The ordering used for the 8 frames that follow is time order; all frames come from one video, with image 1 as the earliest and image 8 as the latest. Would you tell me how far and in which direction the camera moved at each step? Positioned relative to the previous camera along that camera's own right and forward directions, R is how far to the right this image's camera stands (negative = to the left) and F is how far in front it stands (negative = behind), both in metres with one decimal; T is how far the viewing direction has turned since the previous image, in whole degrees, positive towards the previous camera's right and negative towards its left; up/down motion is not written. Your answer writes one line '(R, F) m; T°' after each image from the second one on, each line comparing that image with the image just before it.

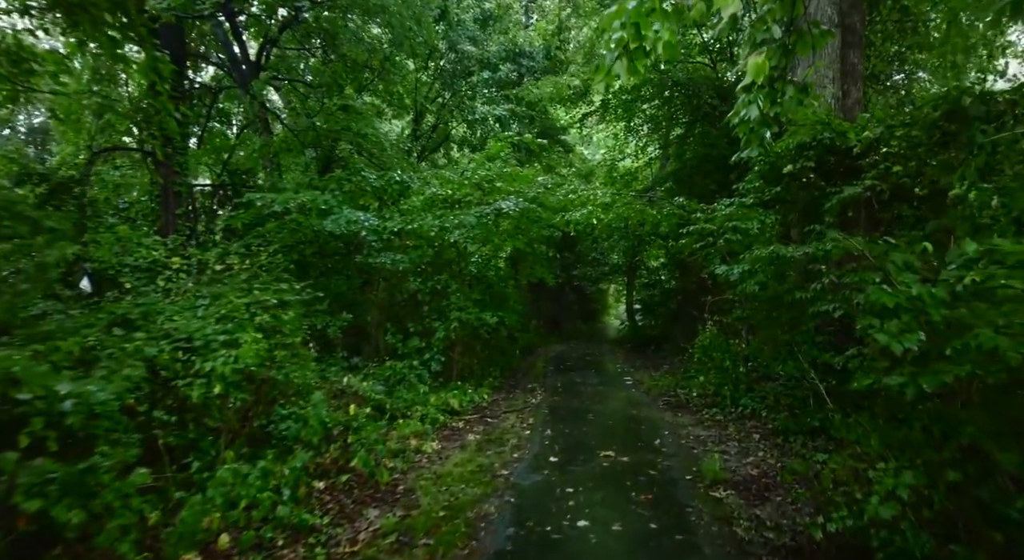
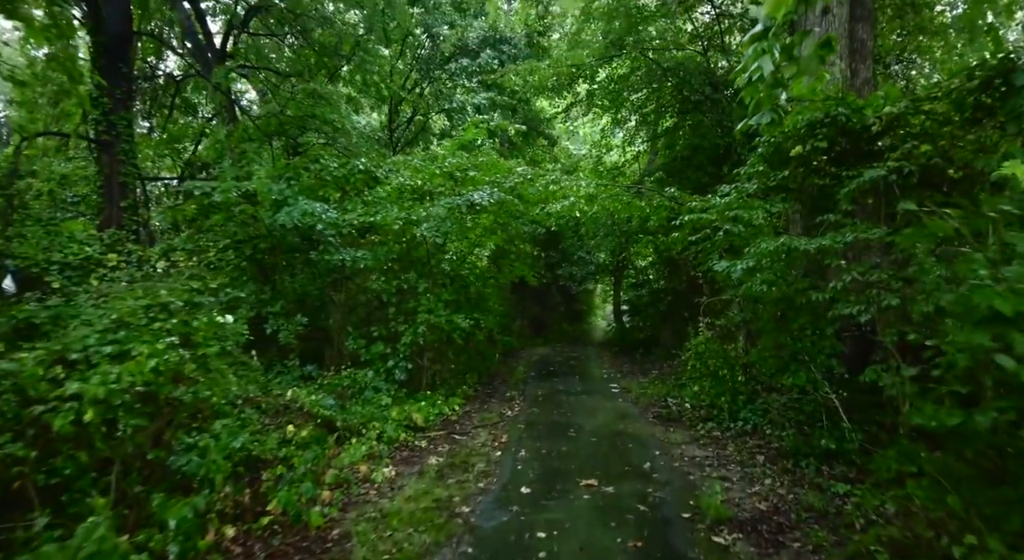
(+0.2, +0.8) m; +1°
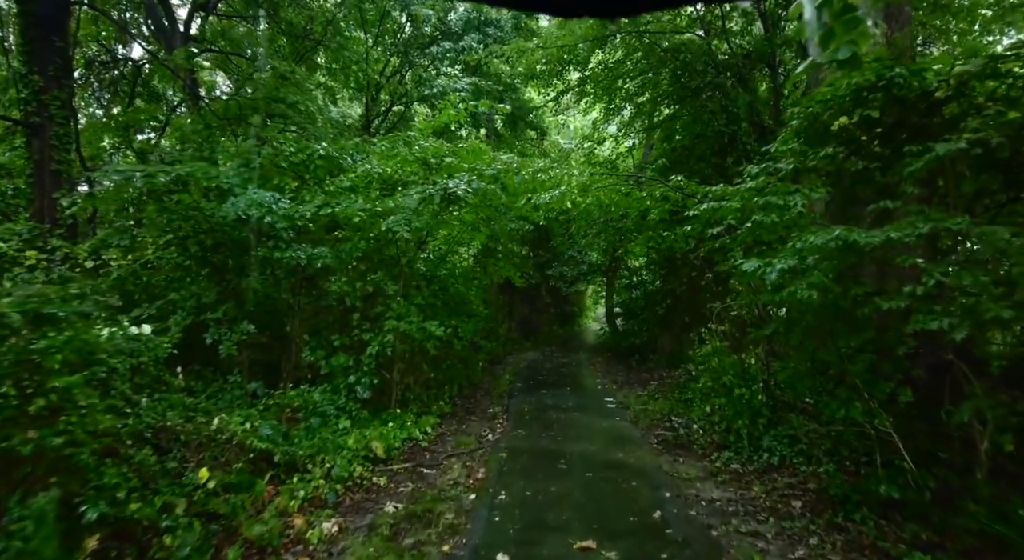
(+0.1, +1.0) m; +1°
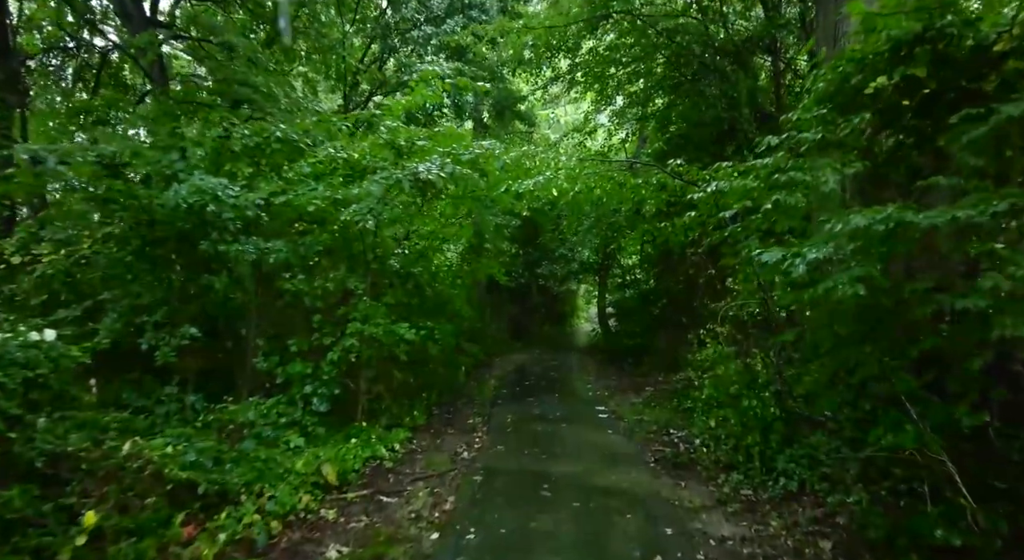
(+0.1, +0.7) m; +1°
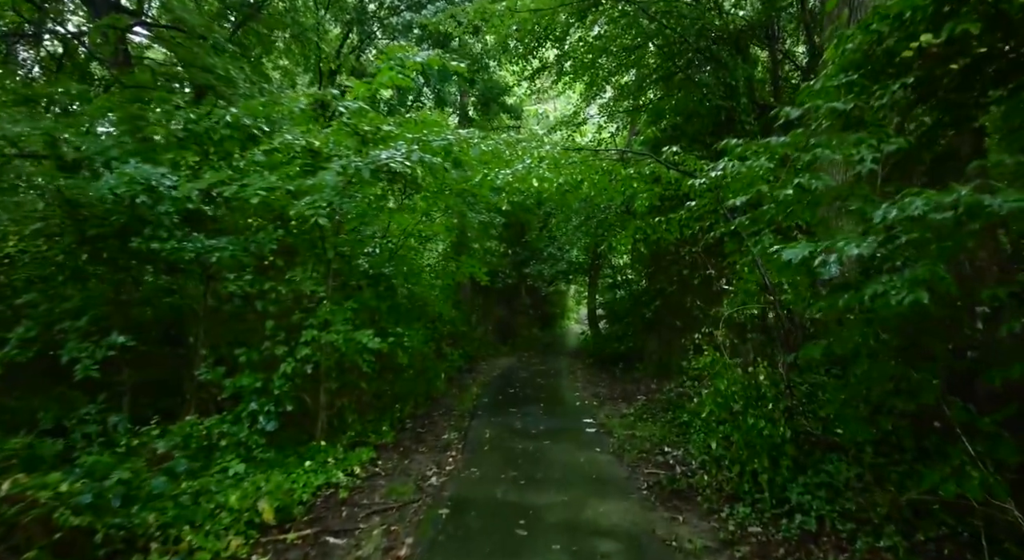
(+0.1, +0.6) m; +1°
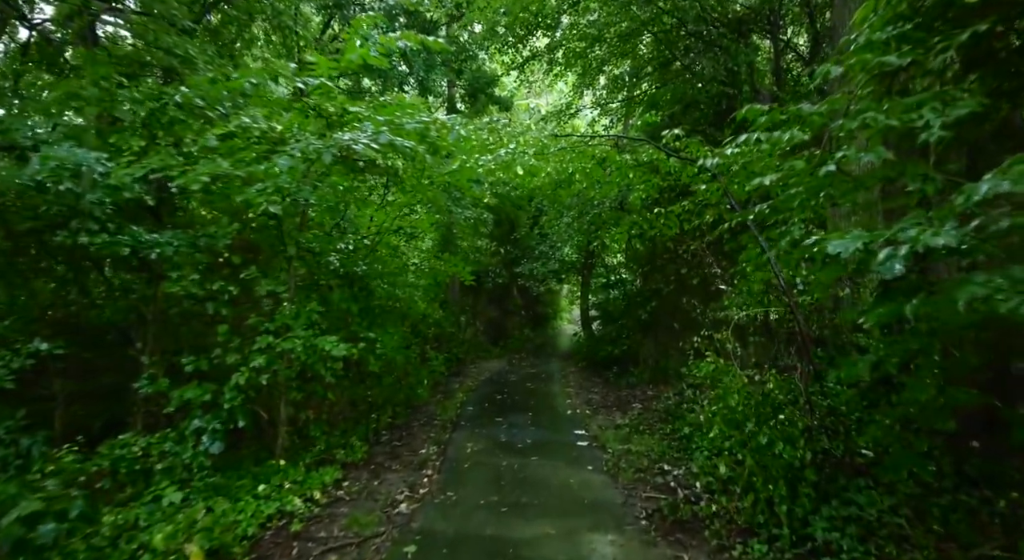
(+0.1, +0.6) m; +1°
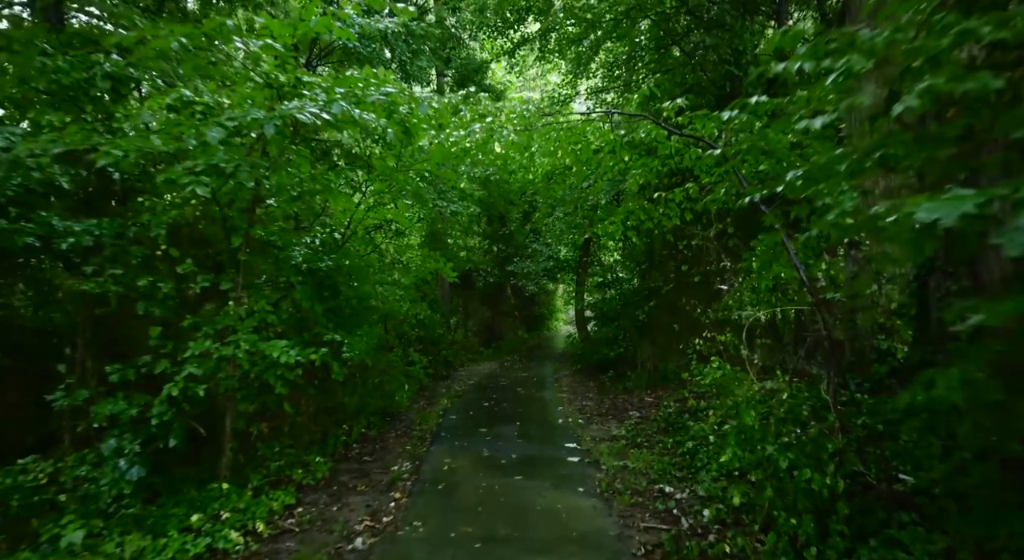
(+0.1, +0.6) m; 0°
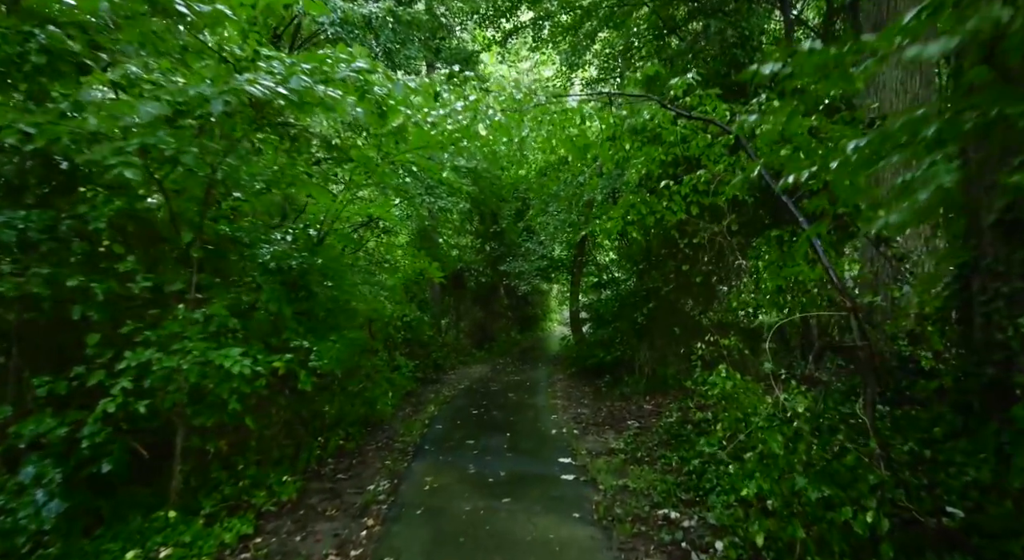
(0.0, +0.5) m; +1°
